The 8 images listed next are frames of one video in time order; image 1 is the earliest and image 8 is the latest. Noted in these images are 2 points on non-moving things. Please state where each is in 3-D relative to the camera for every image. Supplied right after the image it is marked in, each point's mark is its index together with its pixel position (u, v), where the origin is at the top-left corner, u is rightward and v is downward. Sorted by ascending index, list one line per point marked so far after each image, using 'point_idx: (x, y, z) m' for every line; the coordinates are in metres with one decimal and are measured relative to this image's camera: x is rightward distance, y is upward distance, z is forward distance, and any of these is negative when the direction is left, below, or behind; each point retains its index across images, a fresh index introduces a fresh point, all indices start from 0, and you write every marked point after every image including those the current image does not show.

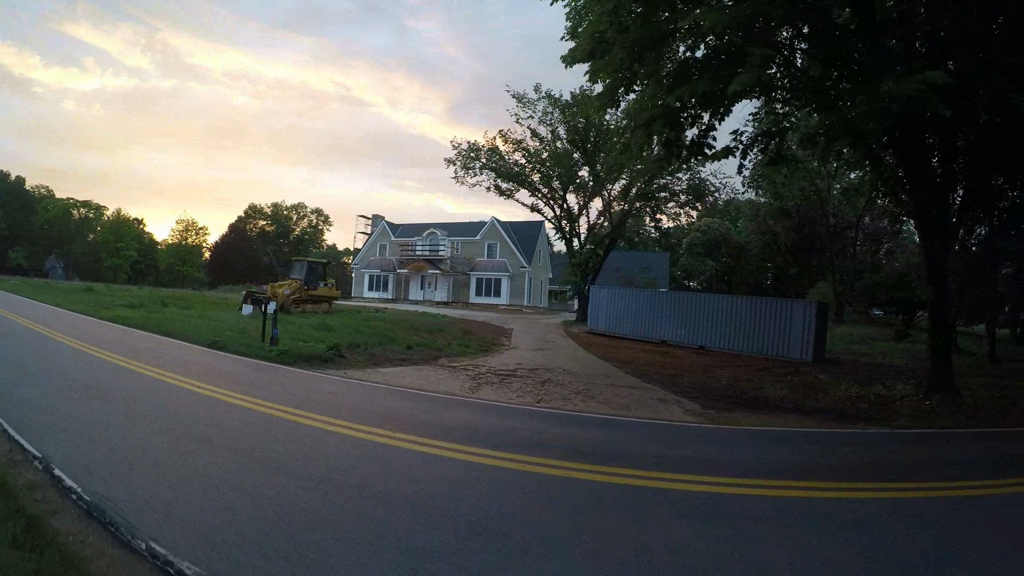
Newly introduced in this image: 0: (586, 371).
0: (+1.7, -1.8, +13.6) m
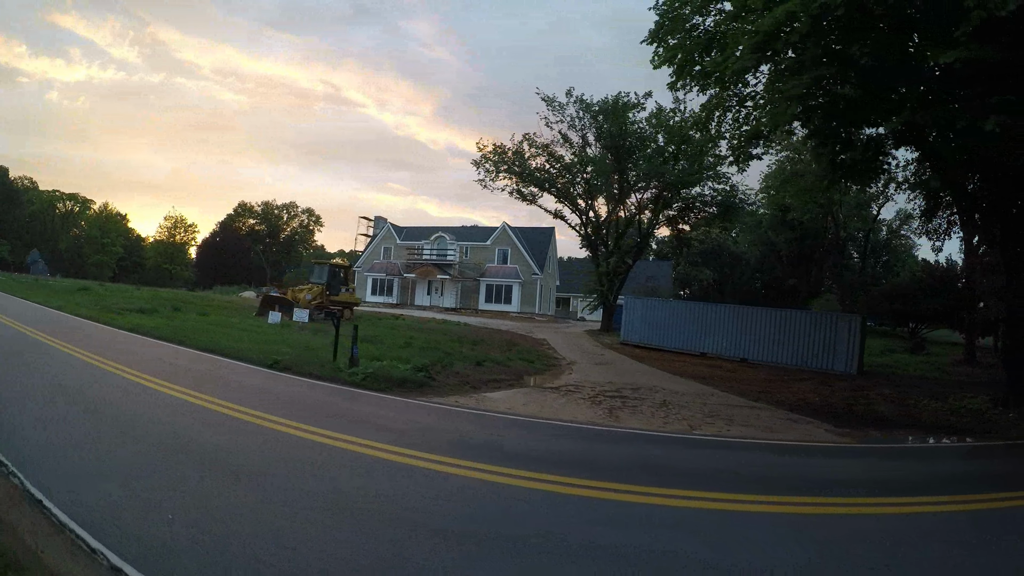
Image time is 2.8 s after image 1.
0: (+3.3, -2.1, +12.7) m
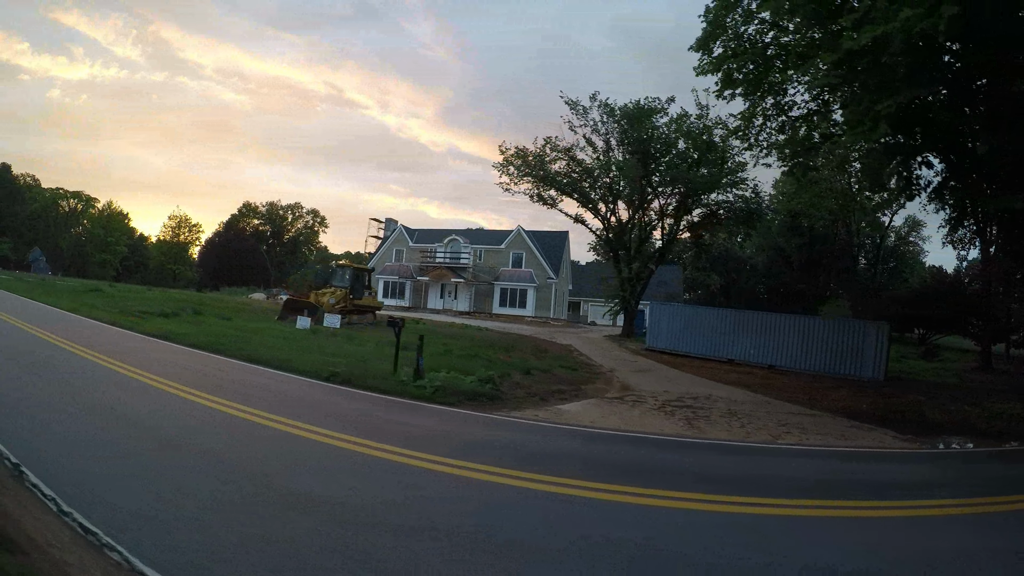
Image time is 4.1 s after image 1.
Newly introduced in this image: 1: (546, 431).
0: (+4.3, -2.3, +12.5) m
1: (+0.5, -2.0, +9.7) m
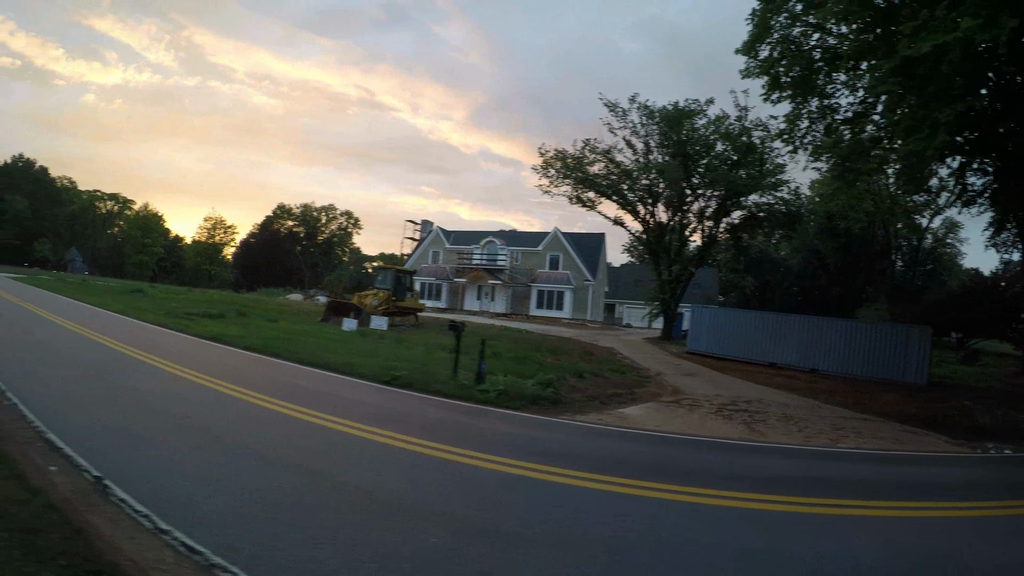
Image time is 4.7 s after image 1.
0: (+5.3, -2.4, +12.5) m
1: (+1.4, -2.1, +9.8) m
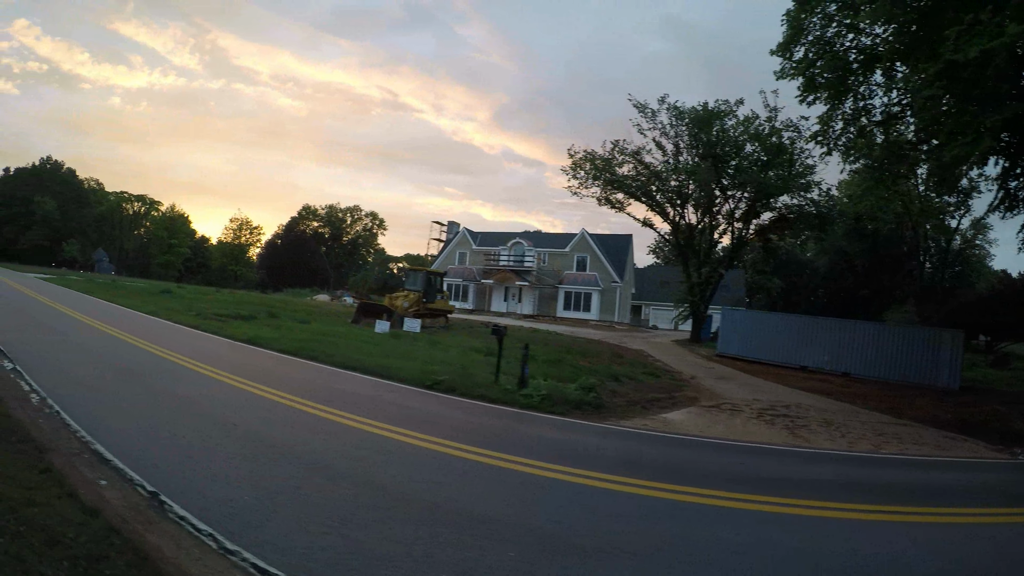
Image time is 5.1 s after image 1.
0: (+6.0, -2.4, +12.4) m
1: (+2.0, -2.2, +9.9) m
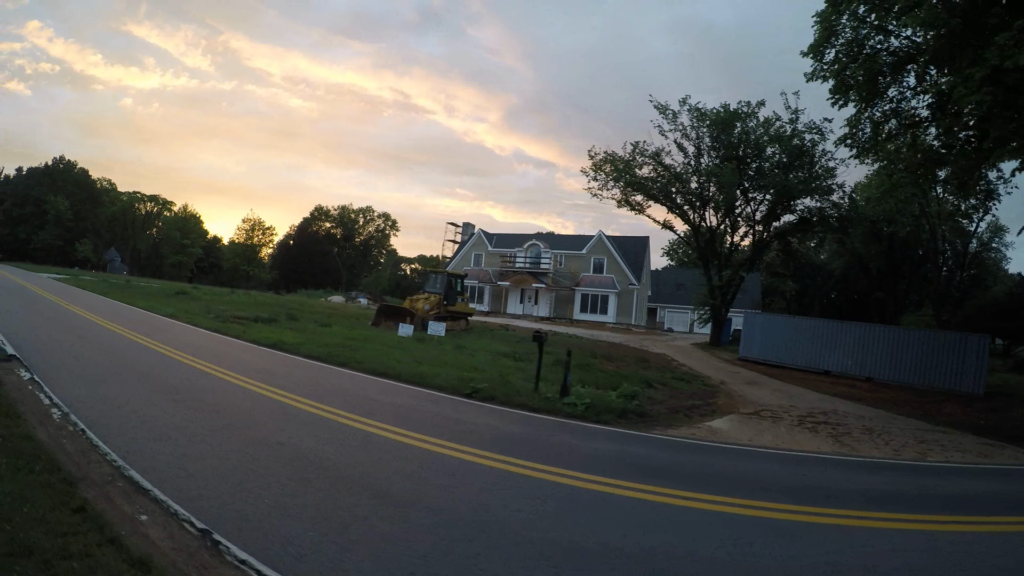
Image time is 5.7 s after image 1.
0: (+6.6, -2.6, +12.3) m
1: (+2.6, -2.3, +9.8) m
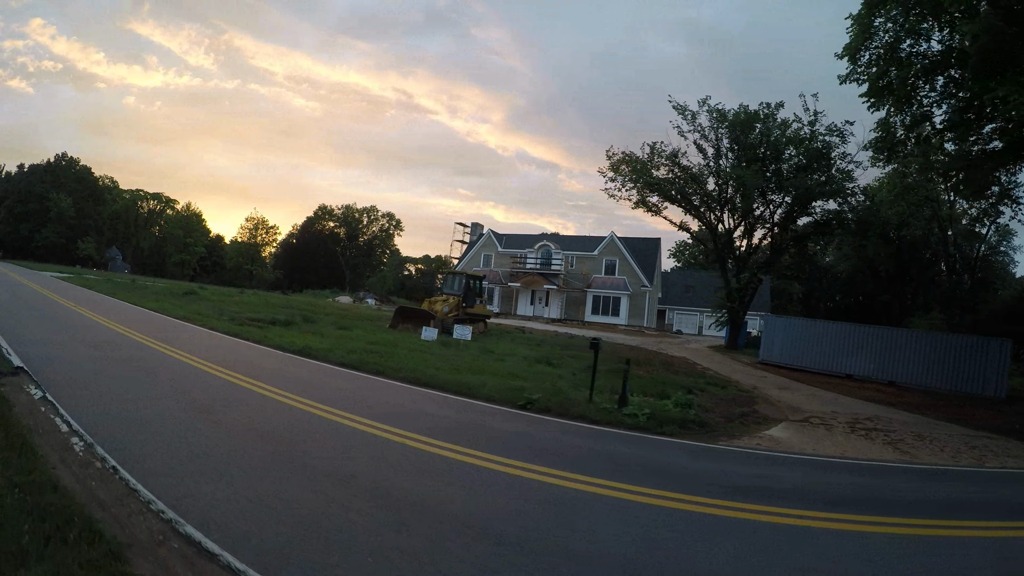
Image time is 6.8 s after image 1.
0: (+7.4, -2.6, +12.0) m
1: (+3.3, -2.3, +9.5) m
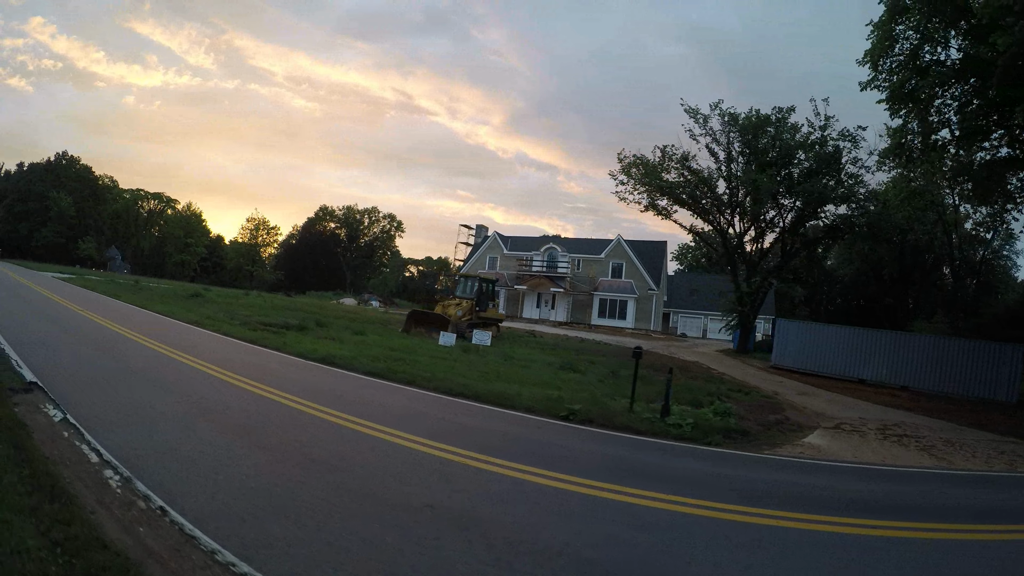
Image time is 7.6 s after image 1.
0: (+7.9, -2.8, +11.9) m
1: (+3.9, -2.4, +9.4) m
